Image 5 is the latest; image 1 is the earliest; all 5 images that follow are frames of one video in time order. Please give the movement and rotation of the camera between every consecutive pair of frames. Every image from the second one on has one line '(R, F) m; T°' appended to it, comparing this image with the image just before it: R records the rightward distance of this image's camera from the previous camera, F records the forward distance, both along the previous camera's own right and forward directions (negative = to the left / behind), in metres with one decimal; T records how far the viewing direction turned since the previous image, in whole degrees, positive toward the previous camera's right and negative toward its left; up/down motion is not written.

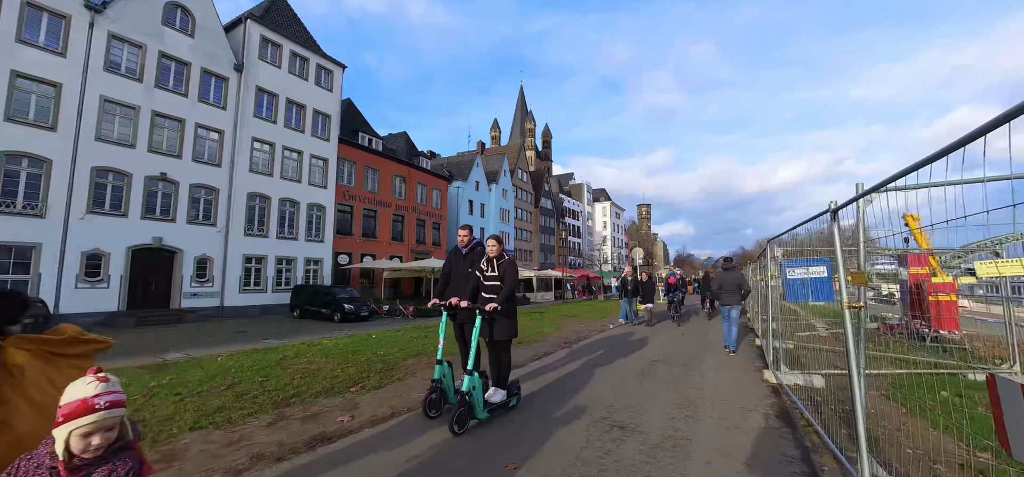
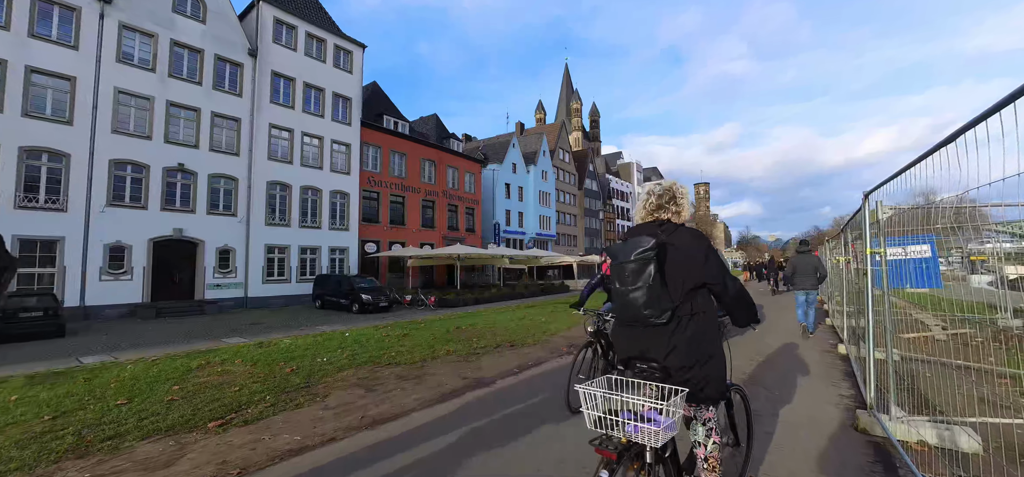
(+1.2, +2.3) m; -7°
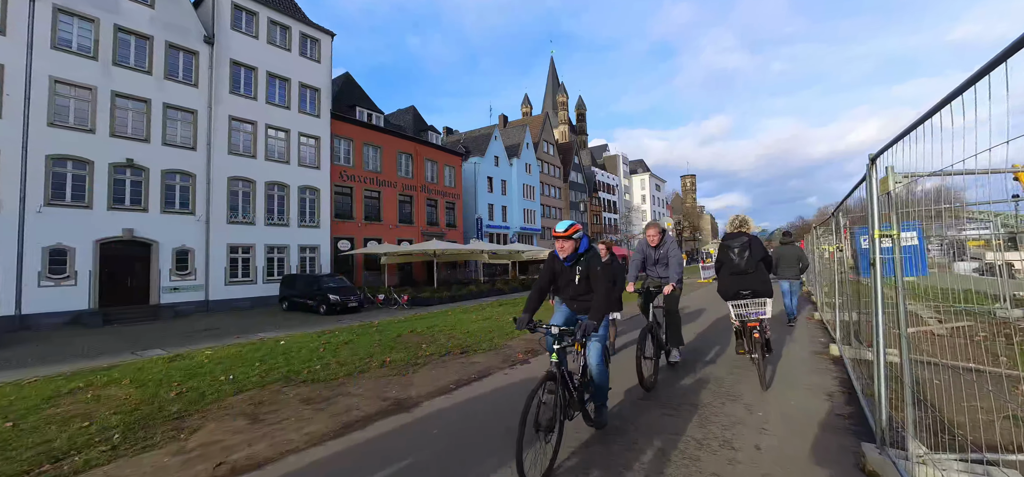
(+0.7, +1.0) m; +1°
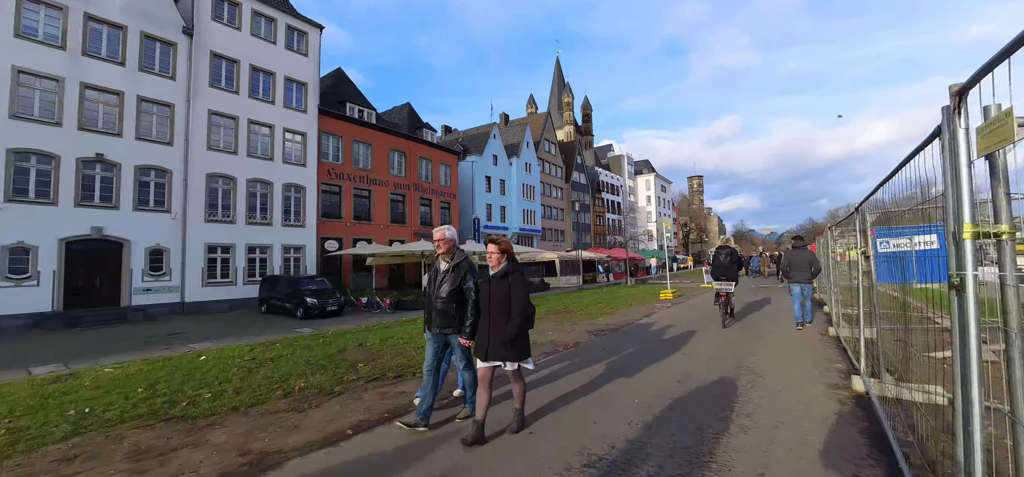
(+0.8, +1.2) m; -1°
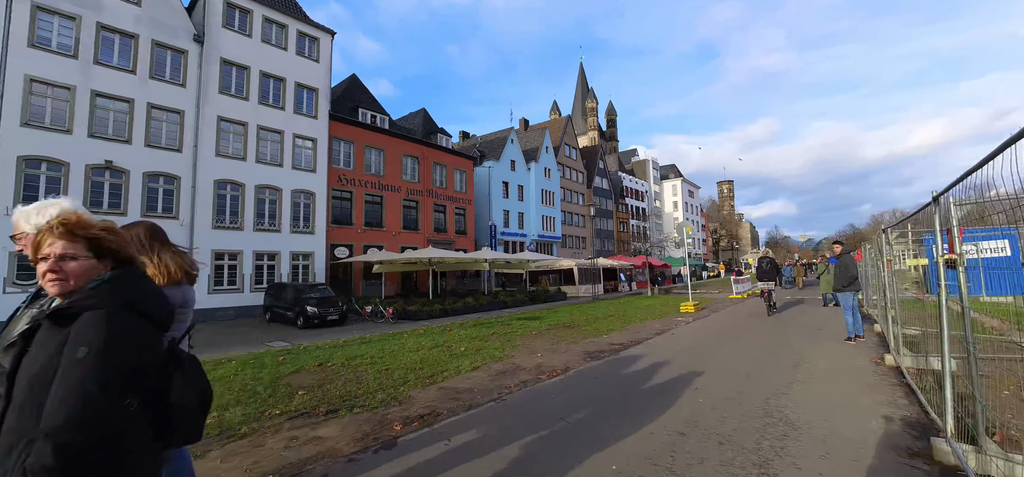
(+0.8, +1.1) m; -4°
